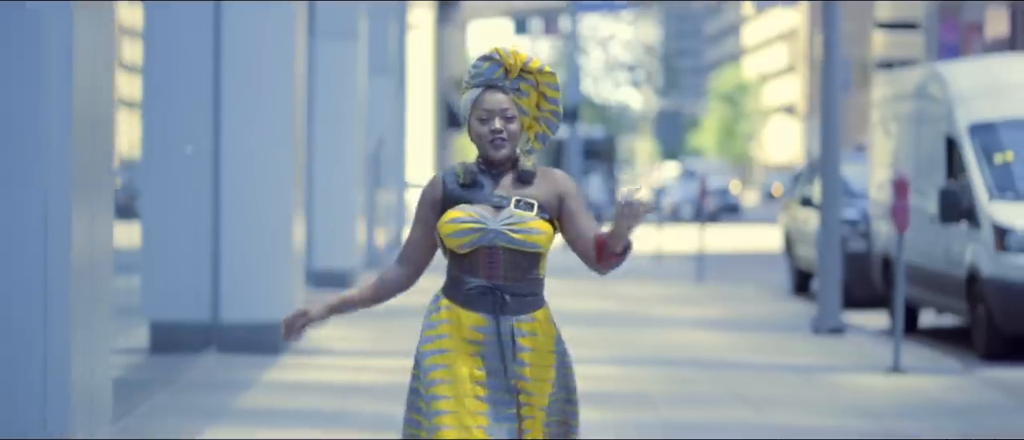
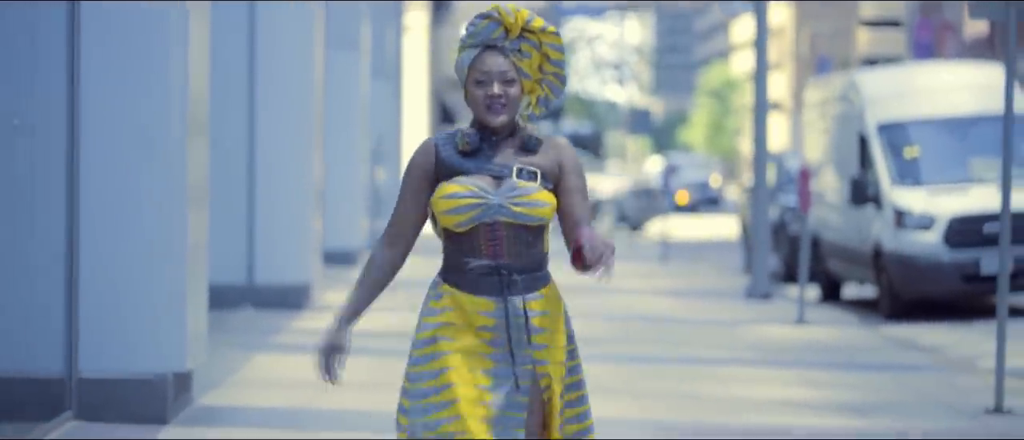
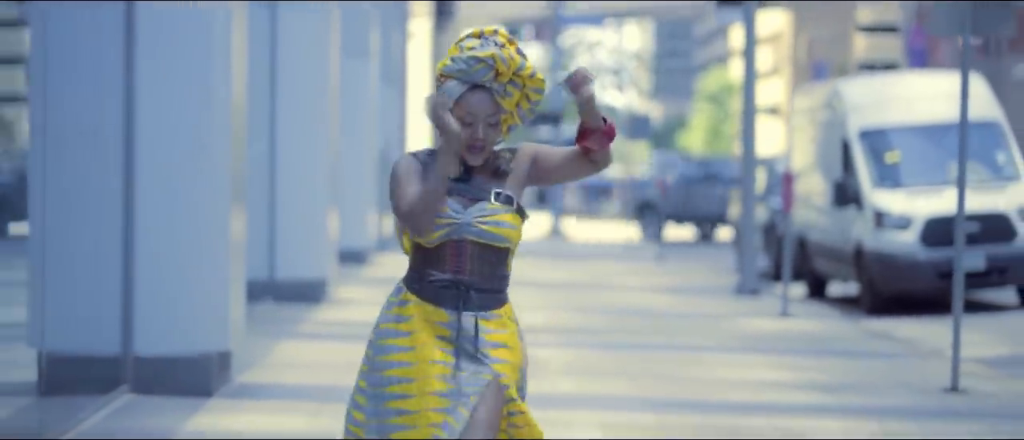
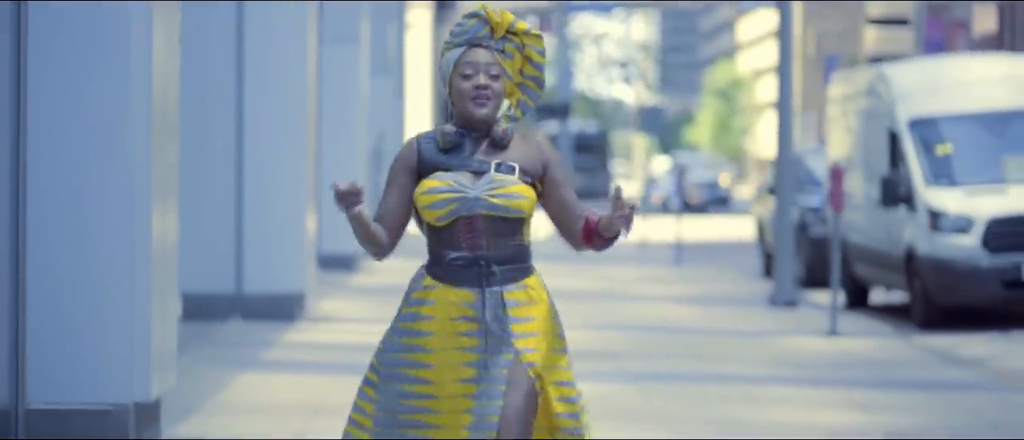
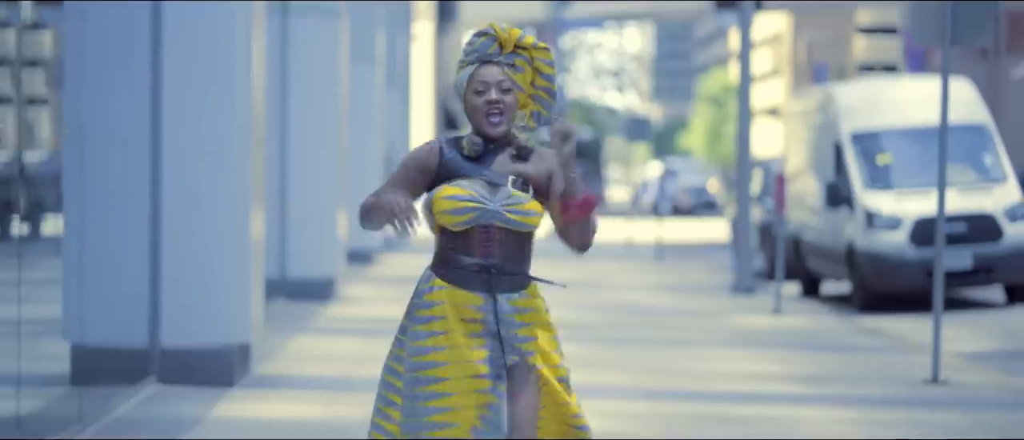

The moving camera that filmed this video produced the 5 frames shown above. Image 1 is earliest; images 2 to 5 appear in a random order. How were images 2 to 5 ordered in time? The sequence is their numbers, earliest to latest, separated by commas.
4, 2, 3, 5
